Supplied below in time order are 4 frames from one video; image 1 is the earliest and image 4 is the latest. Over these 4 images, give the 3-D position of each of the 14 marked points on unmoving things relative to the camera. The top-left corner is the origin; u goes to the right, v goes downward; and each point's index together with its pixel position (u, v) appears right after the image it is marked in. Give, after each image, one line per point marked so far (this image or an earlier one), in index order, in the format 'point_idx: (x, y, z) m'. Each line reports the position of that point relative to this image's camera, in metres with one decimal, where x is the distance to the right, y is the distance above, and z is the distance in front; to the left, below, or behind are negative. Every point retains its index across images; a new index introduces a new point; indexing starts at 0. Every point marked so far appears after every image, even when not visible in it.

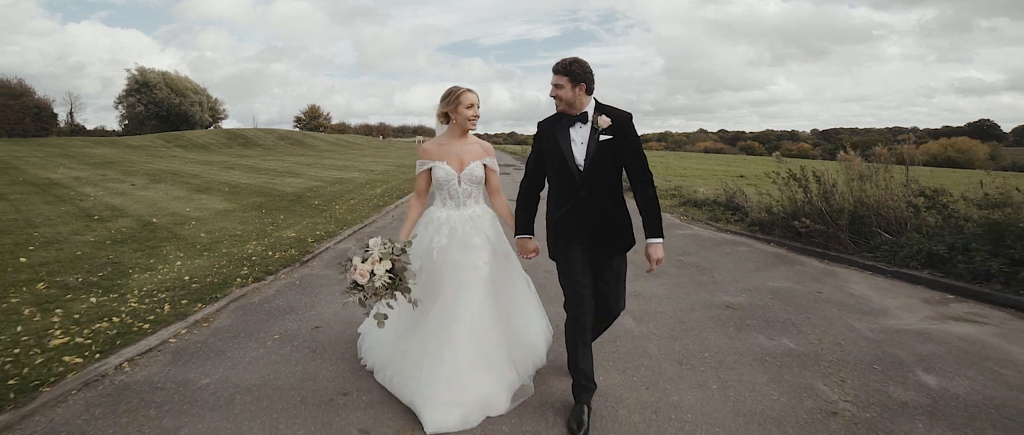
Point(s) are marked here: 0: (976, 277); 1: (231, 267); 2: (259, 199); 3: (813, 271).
0: (+7.3, -0.9, +7.2) m
1: (-4.2, -0.7, +6.8) m
2: (-7.7, +0.6, +14.0) m
3: (+5.5, -0.9, +8.5) m
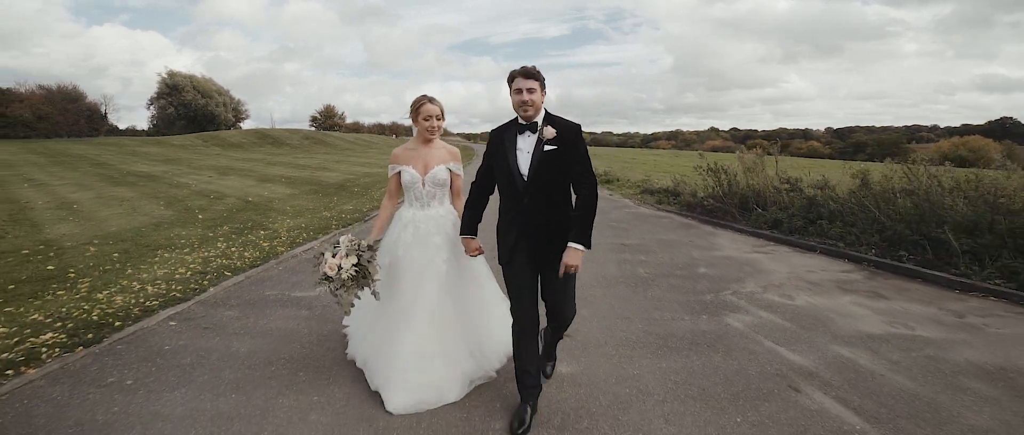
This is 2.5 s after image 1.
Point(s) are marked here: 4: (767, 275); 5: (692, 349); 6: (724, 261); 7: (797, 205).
0: (+6.9, -0.3, +11.3) m
1: (-4.6, -0.1, +11.1) m
2: (-8.0, +1.2, +18.3) m
3: (+5.1, -0.3, +12.6) m
4: (+4.4, -1.0, +8.0) m
5: (+1.8, -1.4, +4.6) m
6: (+4.2, -0.9, +9.0) m
7: (+7.1, +0.3, +11.5) m
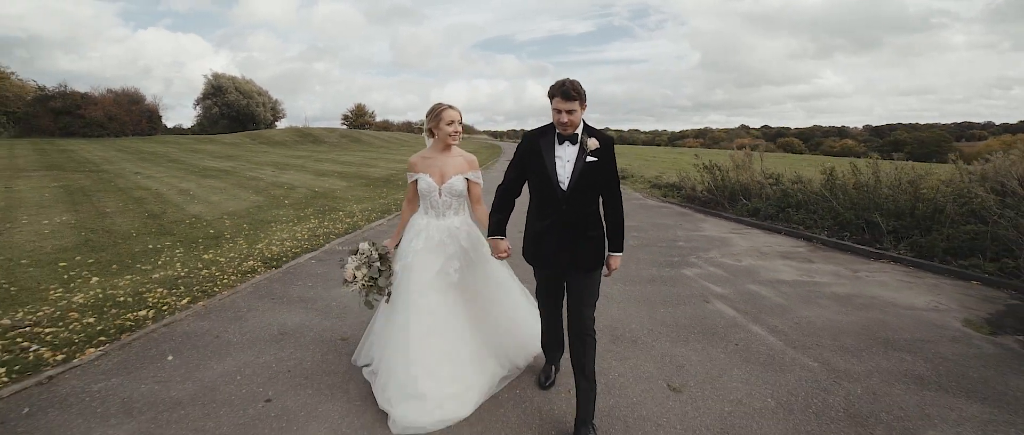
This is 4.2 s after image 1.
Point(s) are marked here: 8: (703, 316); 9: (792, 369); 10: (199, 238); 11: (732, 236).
0: (+7.5, 0.0, +13.4) m
1: (-4.0, +0.3, +13.8) m
2: (-7.0, +1.7, +21.2) m
3: (+5.8, 0.0, +14.8) m
4: (+4.9, -0.7, +10.2) m
5: (+2.1, -1.0, +7.0) m
6: (+4.7, -0.5, +11.3) m
7: (+7.8, +0.6, +13.6) m
8: (+2.4, -1.2, +5.7) m
9: (+2.5, -1.4, +4.0) m
10: (-5.9, -0.4, +8.7) m
11: (+5.6, -0.5, +11.4) m
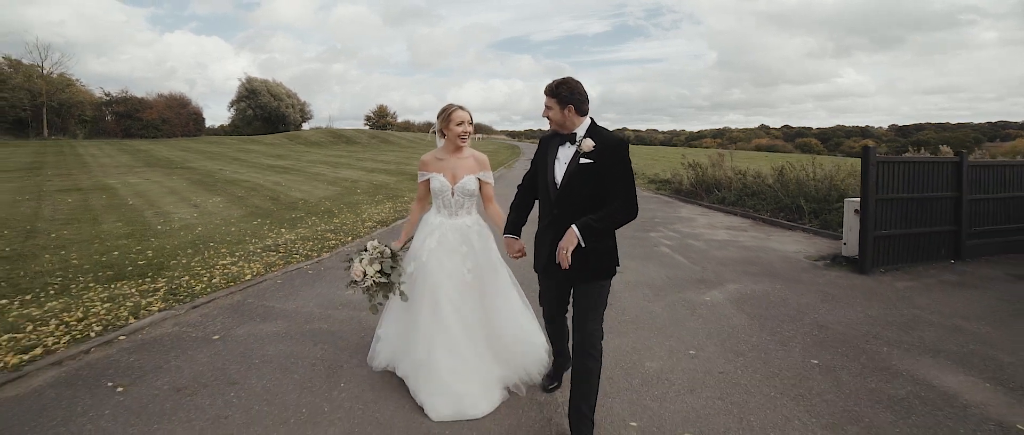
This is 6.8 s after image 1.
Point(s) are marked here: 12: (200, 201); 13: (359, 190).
0: (+8.2, +0.5, +16.9) m
1: (-3.3, +0.9, +17.7) m
2: (-6.0, +2.3, +25.1) m
3: (+6.6, +0.5, +18.4) m
4: (+5.5, -0.2, +13.8) m
5: (+2.6, -0.5, +10.7) m
6: (+5.3, 0.0, +14.9) m
7: (+8.5, +1.1, +17.1) m
8: (+2.8, -0.7, +9.3) m
9: (+2.9, -0.9, +7.7) m
10: (-5.3, +0.2, +12.6) m
11: (+6.2, 0.0, +15.0) m
12: (-8.7, +0.5, +12.8) m
13: (-5.8, +1.0, +17.4) m
